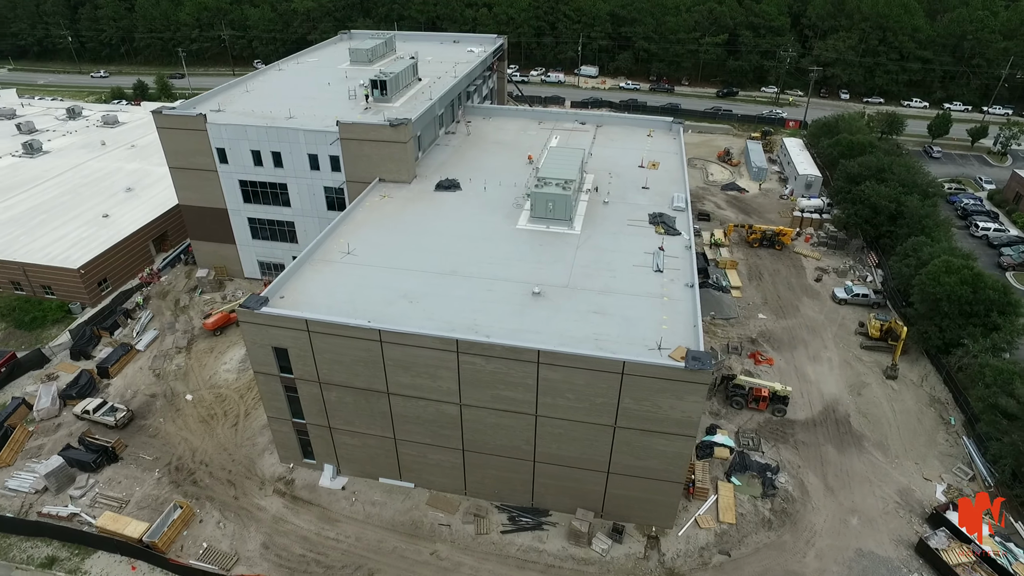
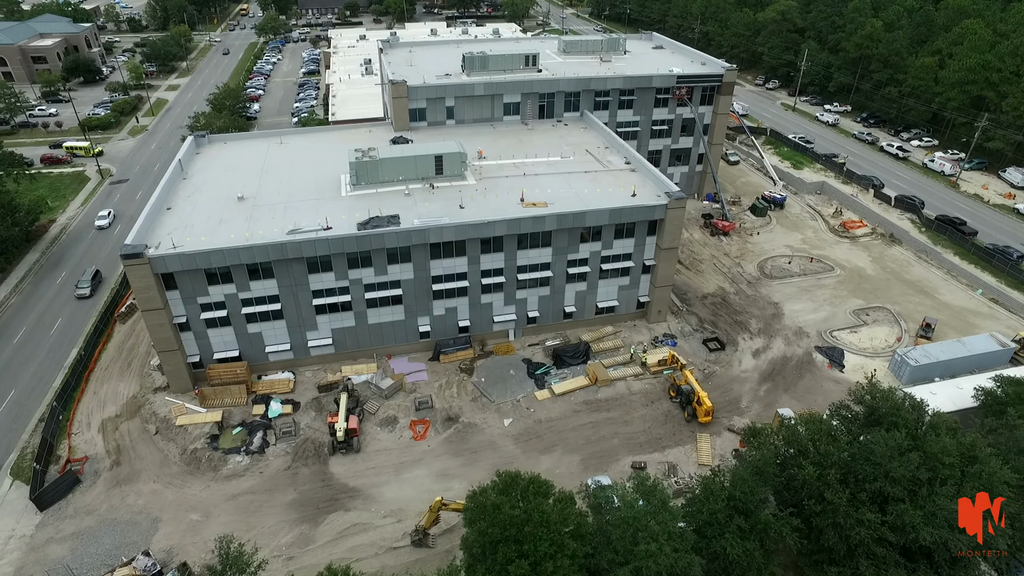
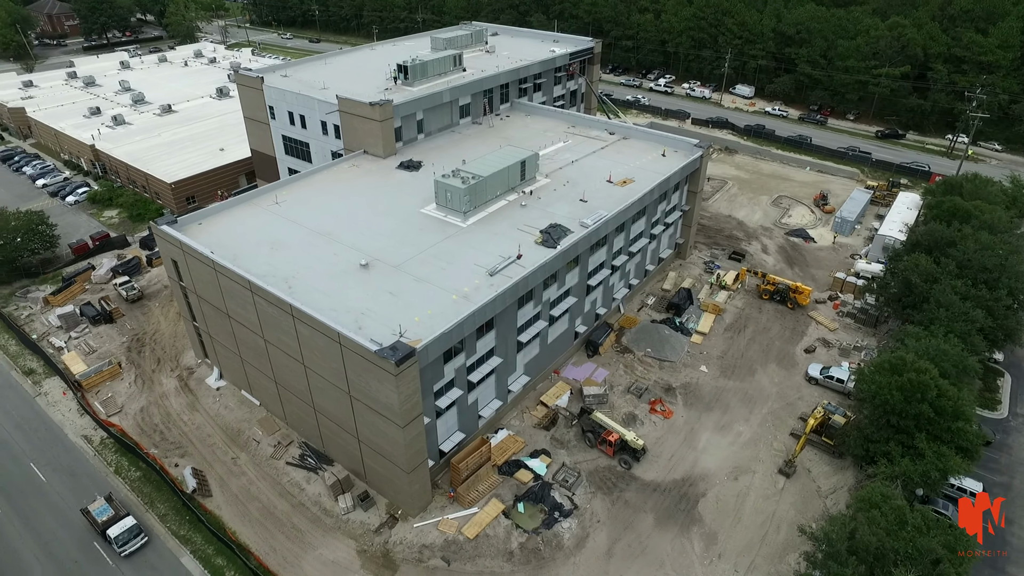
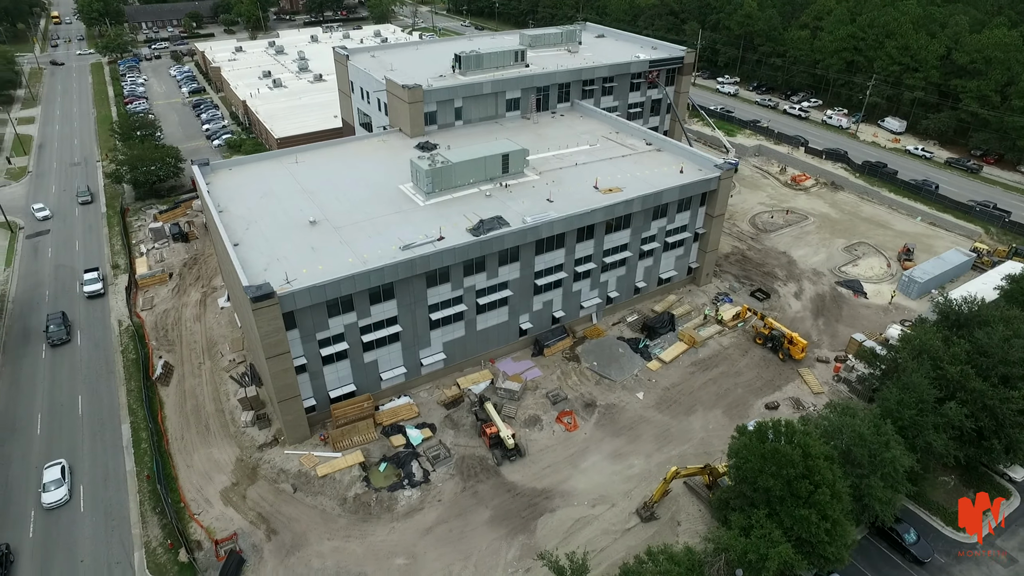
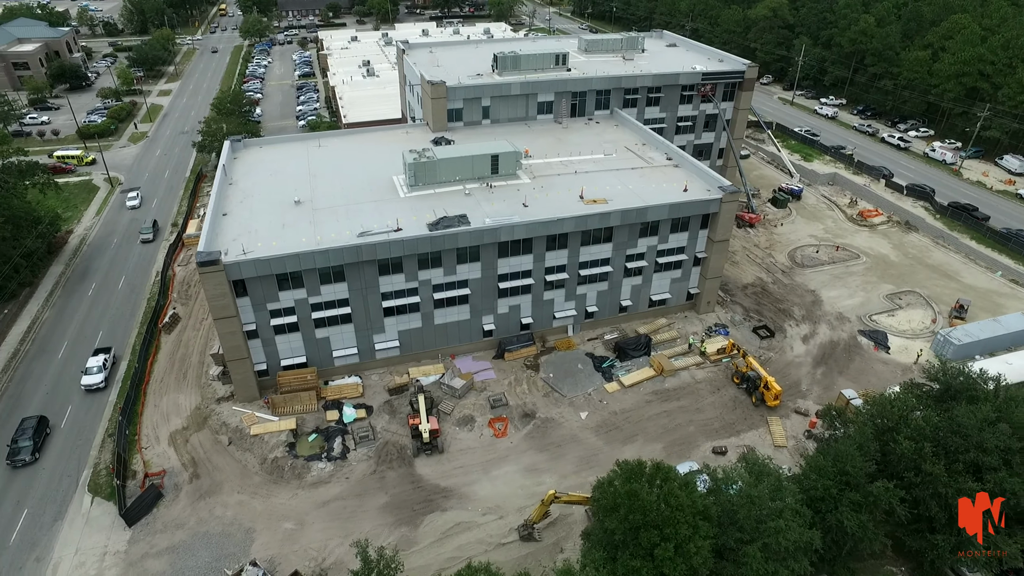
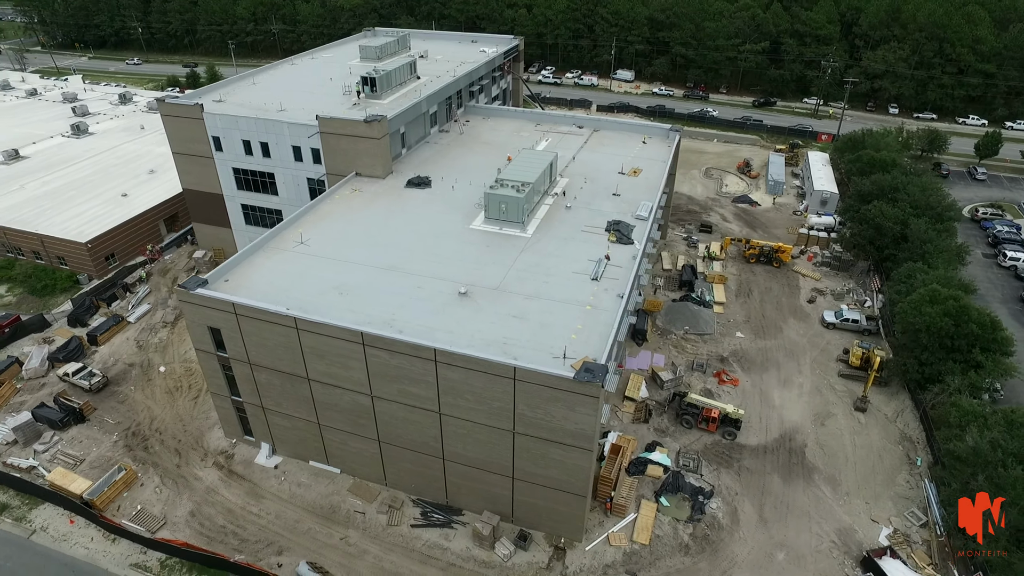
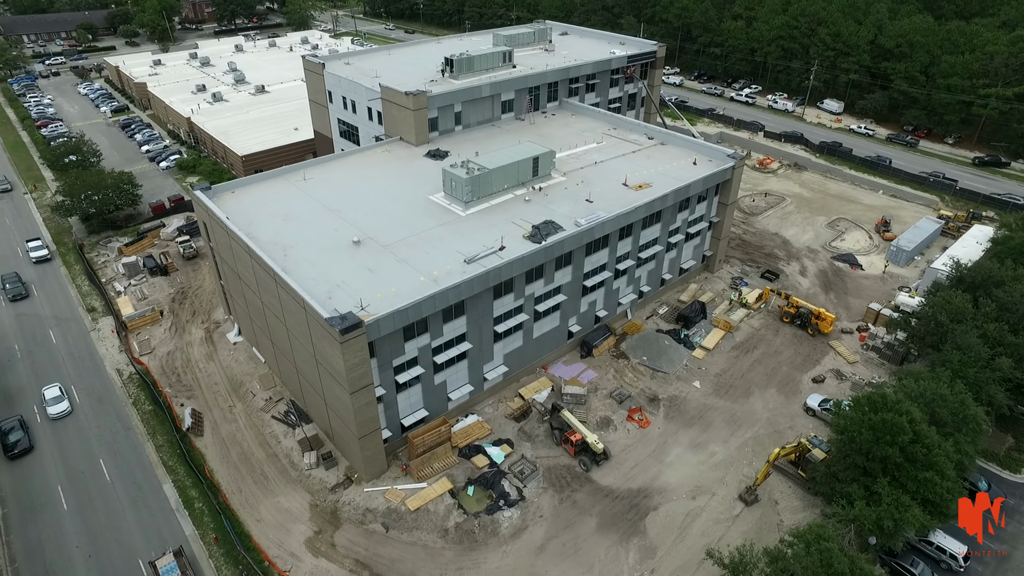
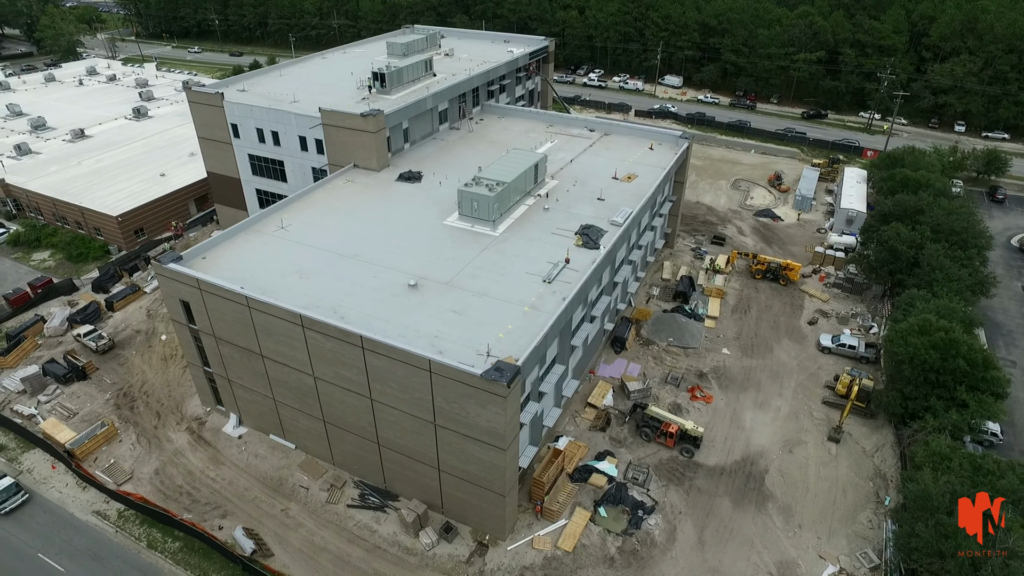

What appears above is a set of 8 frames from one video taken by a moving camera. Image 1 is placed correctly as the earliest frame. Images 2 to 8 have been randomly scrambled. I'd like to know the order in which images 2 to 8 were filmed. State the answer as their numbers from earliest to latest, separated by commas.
6, 8, 3, 7, 4, 5, 2
